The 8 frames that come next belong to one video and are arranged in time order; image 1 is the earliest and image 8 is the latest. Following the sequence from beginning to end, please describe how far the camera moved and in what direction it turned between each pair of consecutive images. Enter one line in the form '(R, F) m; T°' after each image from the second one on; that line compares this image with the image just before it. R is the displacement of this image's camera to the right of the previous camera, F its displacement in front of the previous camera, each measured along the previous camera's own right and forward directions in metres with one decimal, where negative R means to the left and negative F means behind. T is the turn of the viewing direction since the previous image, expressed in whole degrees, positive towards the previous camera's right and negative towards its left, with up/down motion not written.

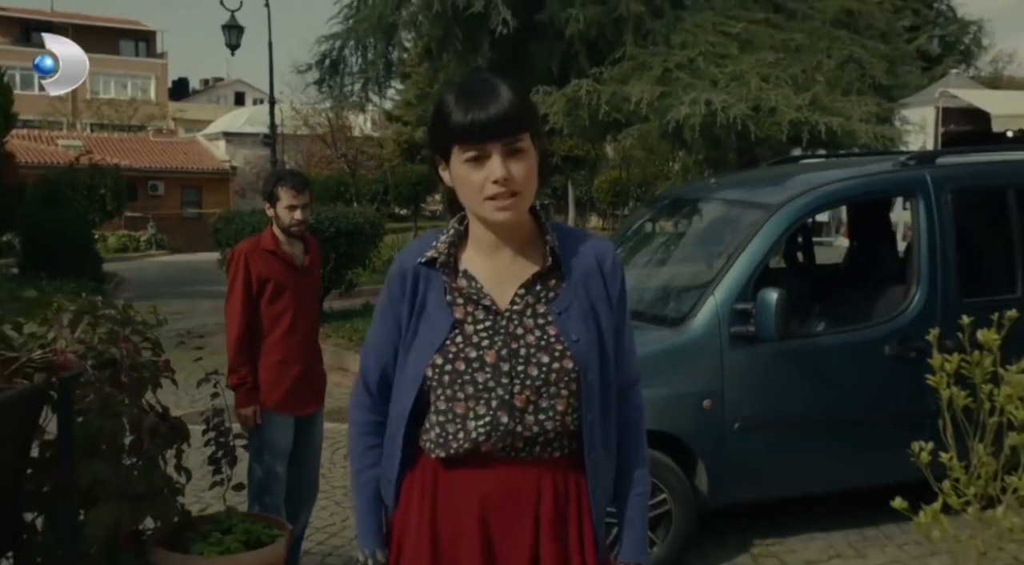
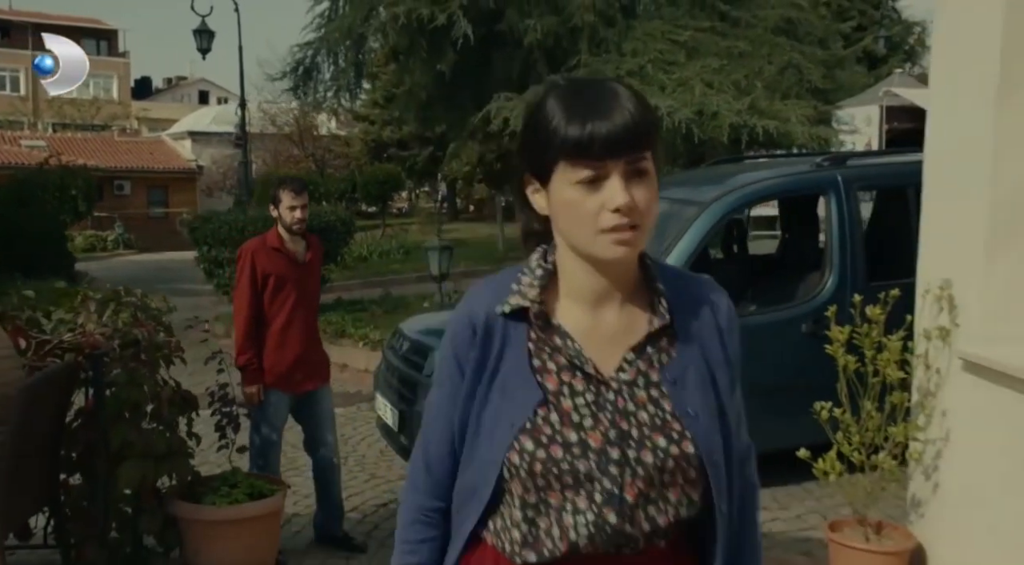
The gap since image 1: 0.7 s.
(0.0, -0.7) m; +2°
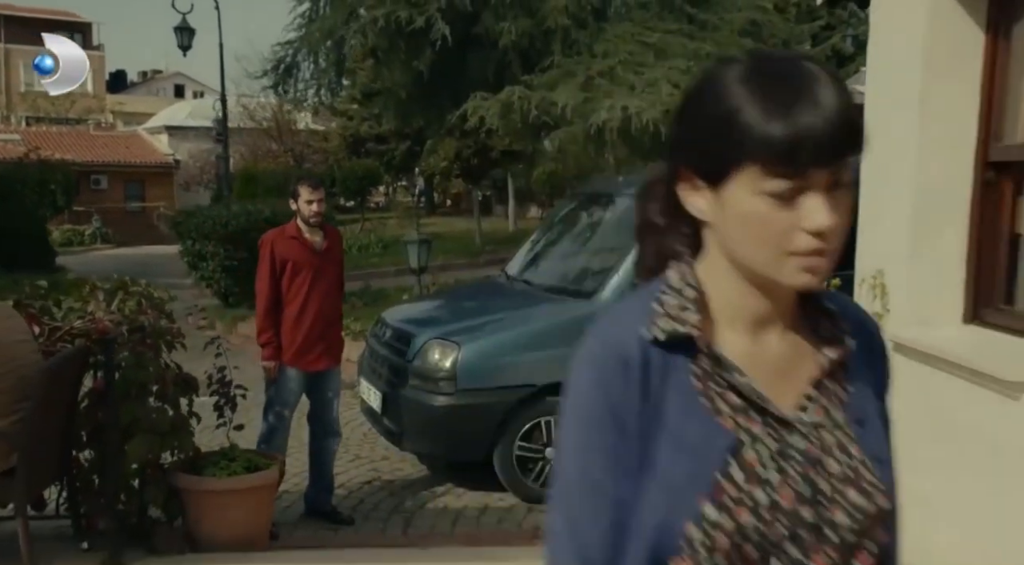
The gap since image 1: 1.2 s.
(0.0, -0.4) m; +1°
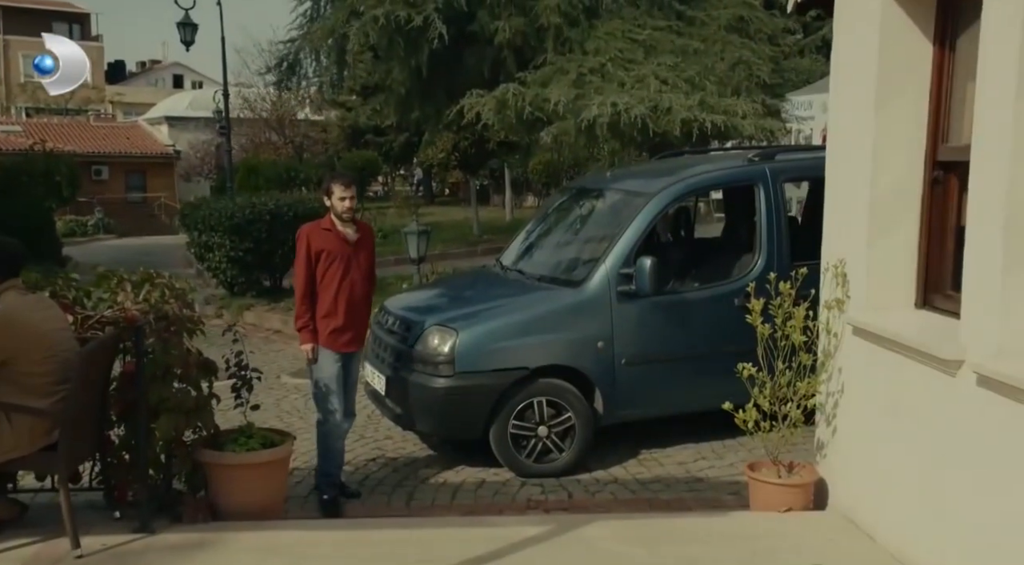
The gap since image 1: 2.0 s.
(0.0, -0.5) m; 0°
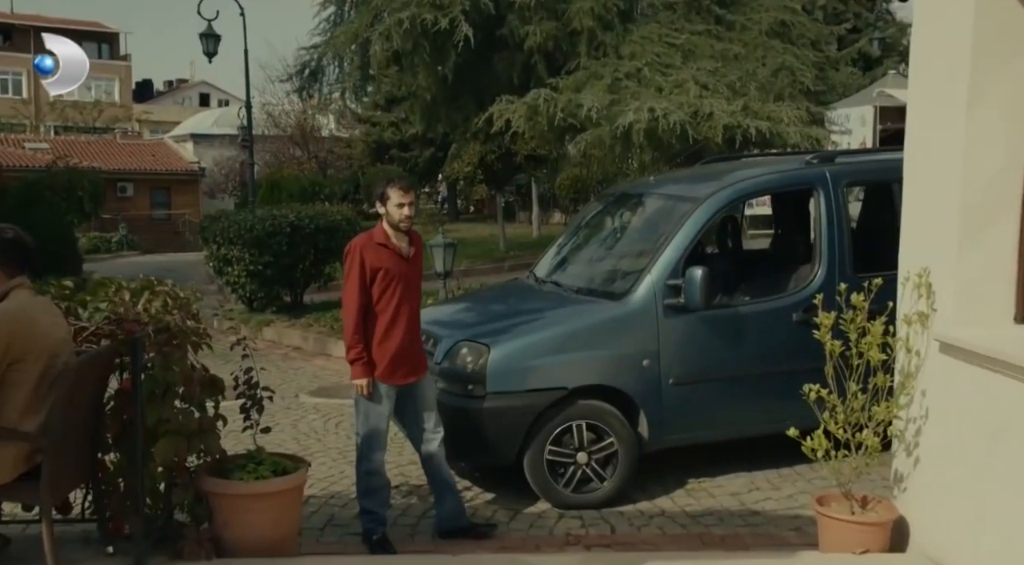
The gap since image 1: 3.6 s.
(-0.1, +0.6) m; -1°
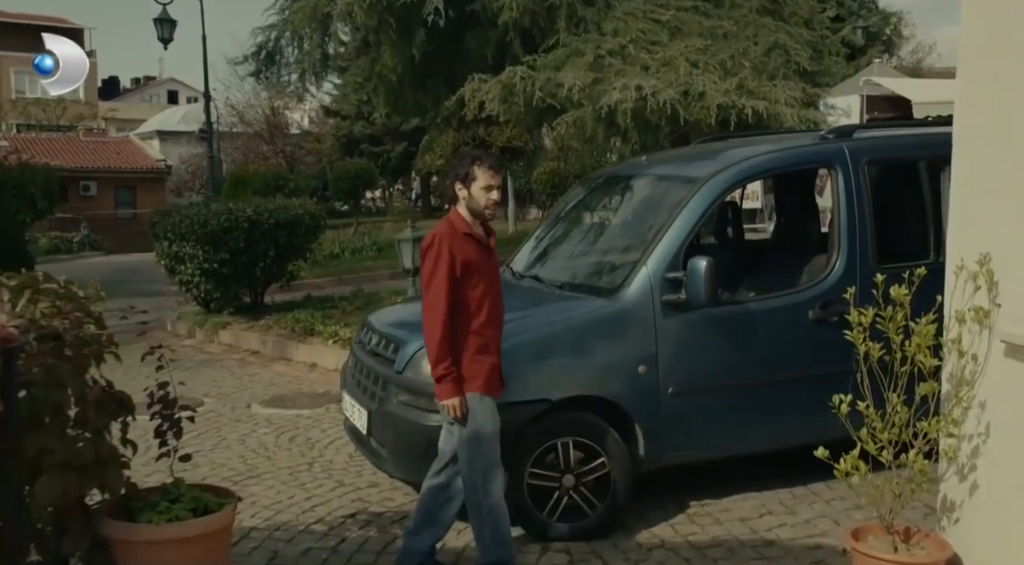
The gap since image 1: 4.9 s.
(0.0, +0.9) m; +1°
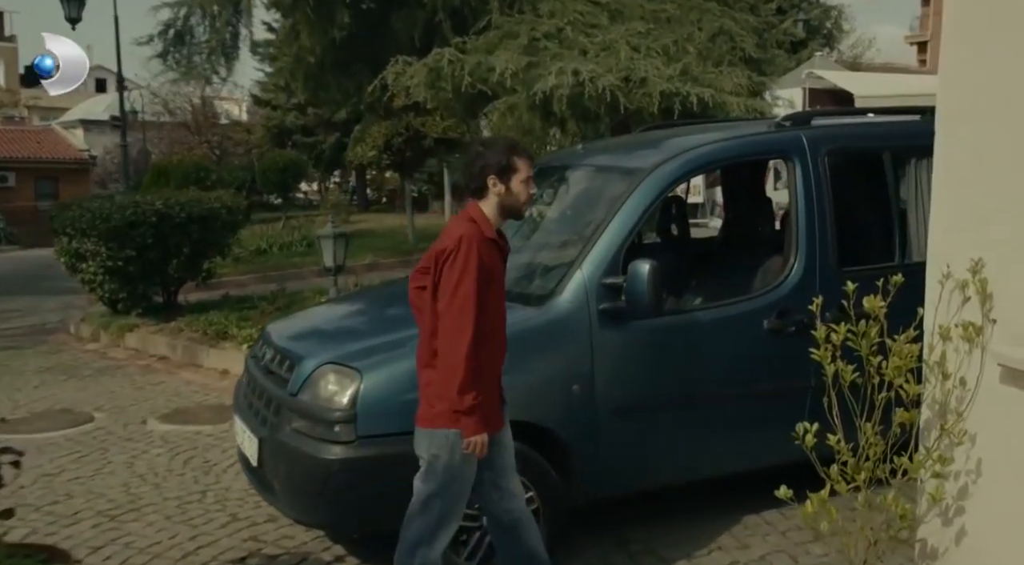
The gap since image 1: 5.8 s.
(+0.1, +0.7) m; +3°
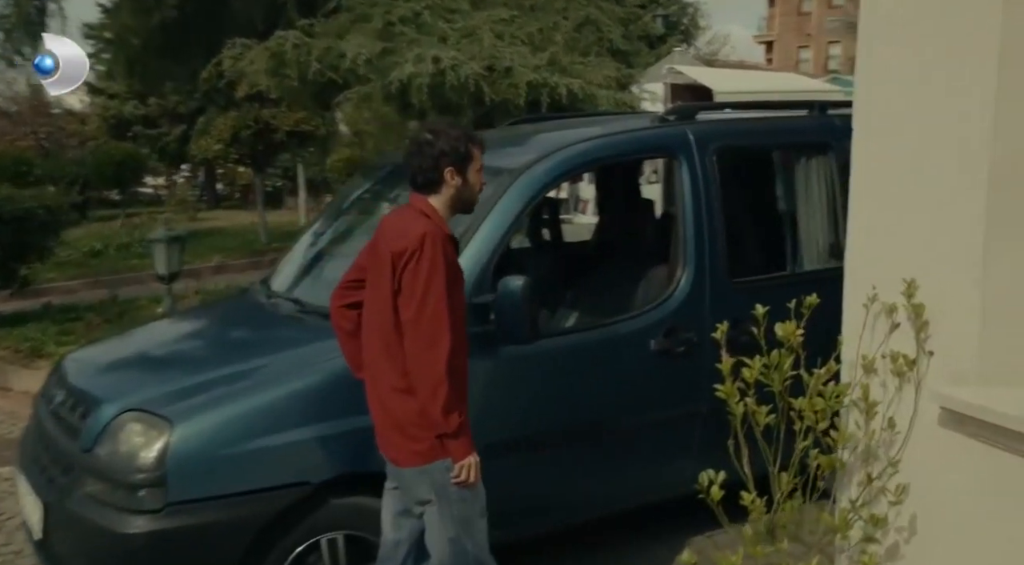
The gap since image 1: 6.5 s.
(0.0, +0.7) m; +7°
